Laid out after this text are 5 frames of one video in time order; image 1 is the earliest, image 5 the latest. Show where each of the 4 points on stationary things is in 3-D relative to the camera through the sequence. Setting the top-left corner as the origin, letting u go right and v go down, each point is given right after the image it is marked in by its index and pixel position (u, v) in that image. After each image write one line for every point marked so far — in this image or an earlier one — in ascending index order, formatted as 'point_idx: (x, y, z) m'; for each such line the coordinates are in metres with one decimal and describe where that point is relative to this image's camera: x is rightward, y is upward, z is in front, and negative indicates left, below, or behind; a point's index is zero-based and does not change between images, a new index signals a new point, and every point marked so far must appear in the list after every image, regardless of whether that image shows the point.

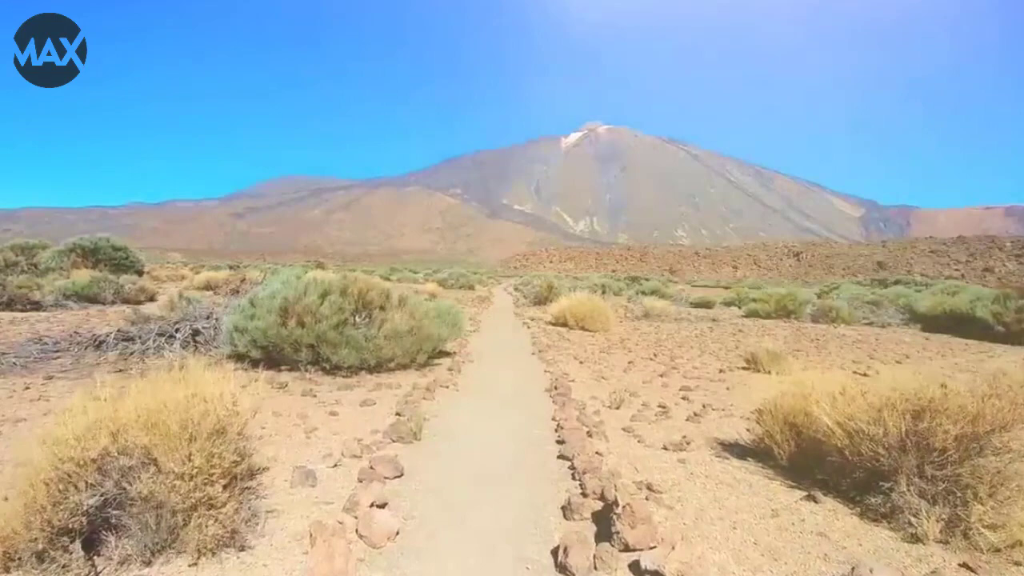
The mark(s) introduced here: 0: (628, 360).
0: (+2.2, -1.4, +12.0) m
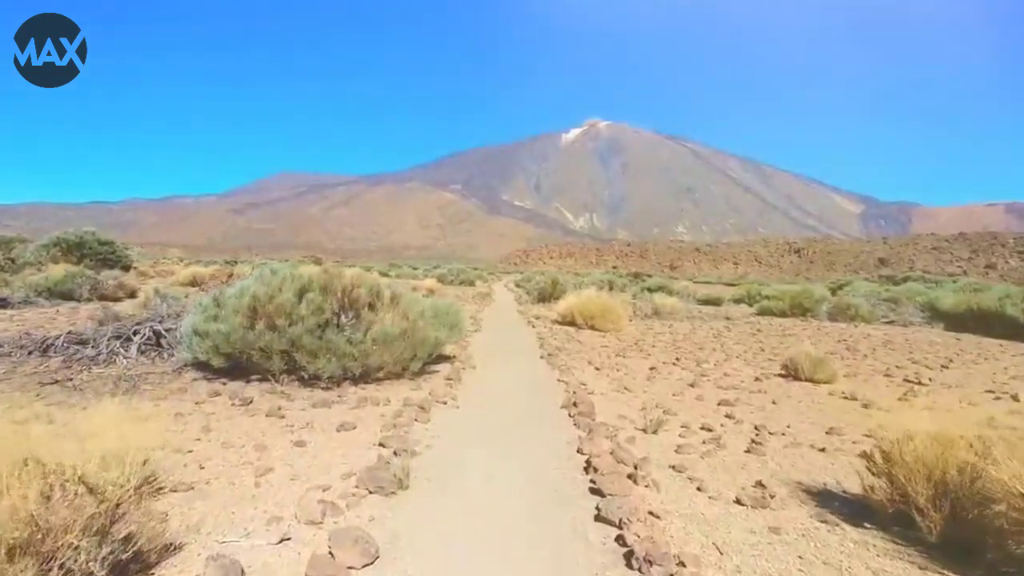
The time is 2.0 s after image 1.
0: (+2.3, -1.3, +10.7) m
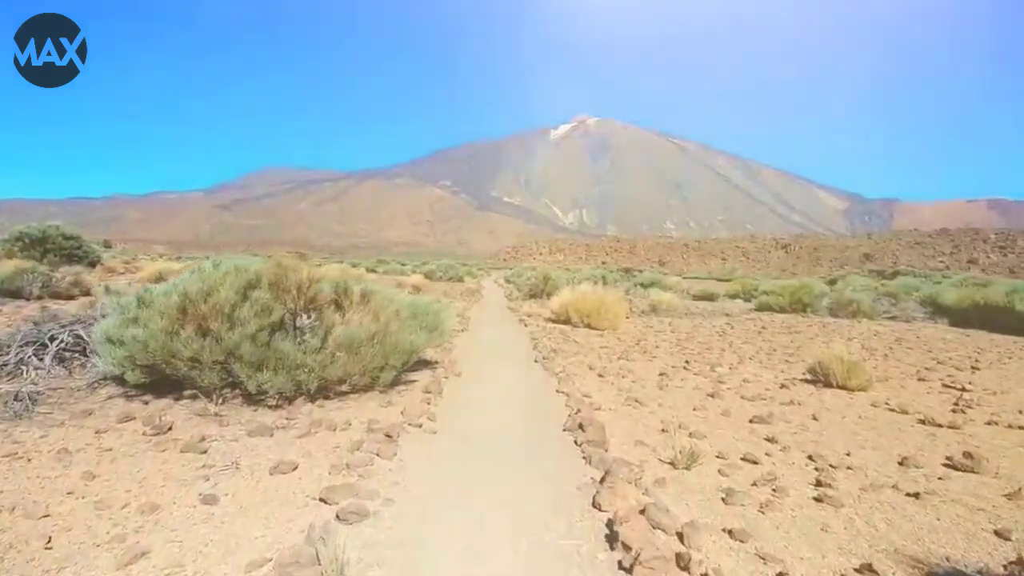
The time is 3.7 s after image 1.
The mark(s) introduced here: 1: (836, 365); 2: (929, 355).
0: (+2.2, -1.2, +9.4) m
1: (+4.4, -1.1, +8.6) m
2: (+8.9, -1.4, +13.5) m
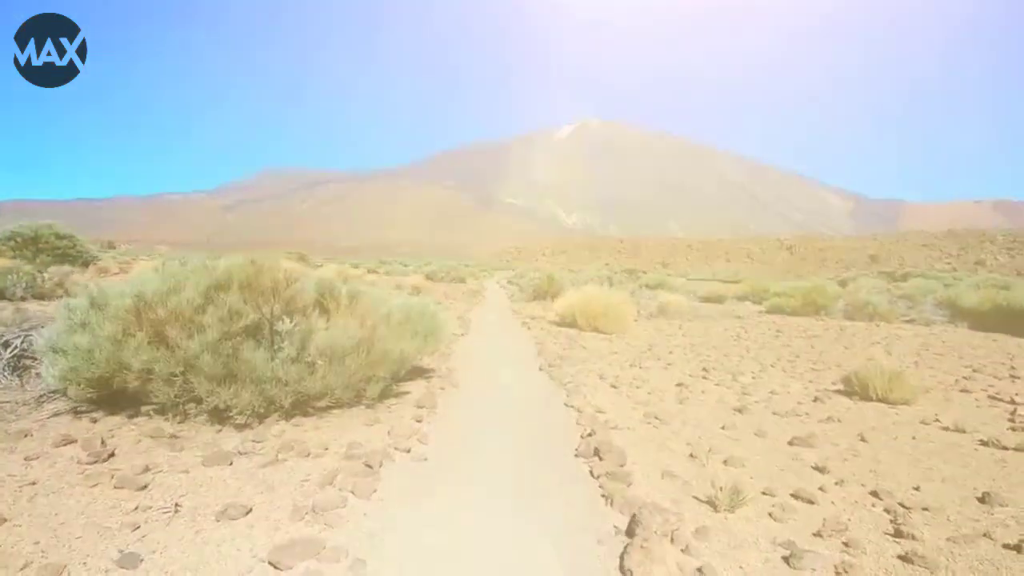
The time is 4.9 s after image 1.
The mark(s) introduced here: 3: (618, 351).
0: (+2.2, -1.2, +8.6) m
1: (+4.5, -1.1, +7.8) m
2: (+9.0, -1.5, +12.6) m
3: (+1.9, -1.1, +11.5) m
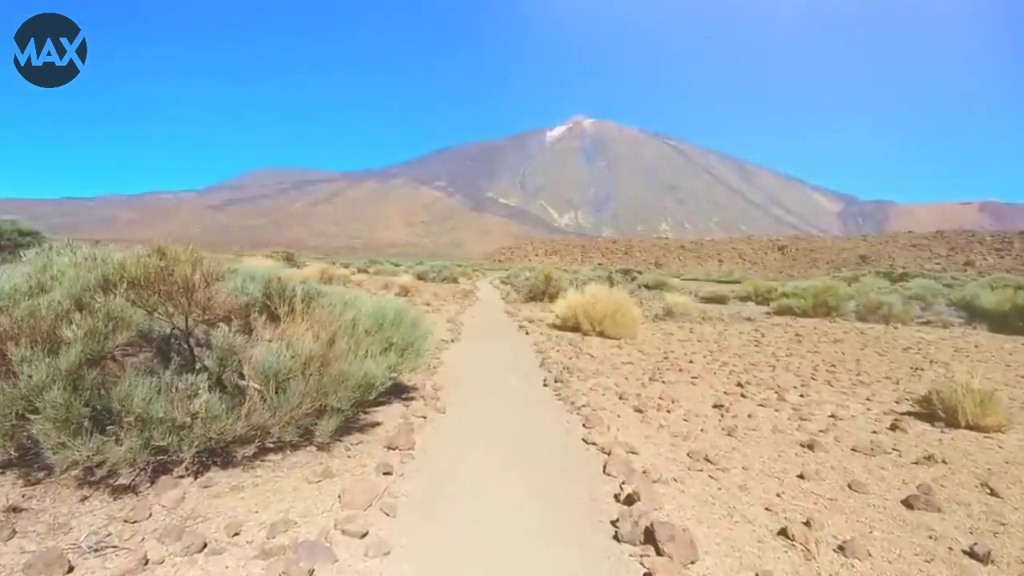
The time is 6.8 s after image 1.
0: (+2.2, -1.2, +7.0) m
1: (+4.5, -1.1, +6.3) m
2: (+8.9, -1.5, +11.2) m
3: (+1.9, -1.1, +10.0) m
